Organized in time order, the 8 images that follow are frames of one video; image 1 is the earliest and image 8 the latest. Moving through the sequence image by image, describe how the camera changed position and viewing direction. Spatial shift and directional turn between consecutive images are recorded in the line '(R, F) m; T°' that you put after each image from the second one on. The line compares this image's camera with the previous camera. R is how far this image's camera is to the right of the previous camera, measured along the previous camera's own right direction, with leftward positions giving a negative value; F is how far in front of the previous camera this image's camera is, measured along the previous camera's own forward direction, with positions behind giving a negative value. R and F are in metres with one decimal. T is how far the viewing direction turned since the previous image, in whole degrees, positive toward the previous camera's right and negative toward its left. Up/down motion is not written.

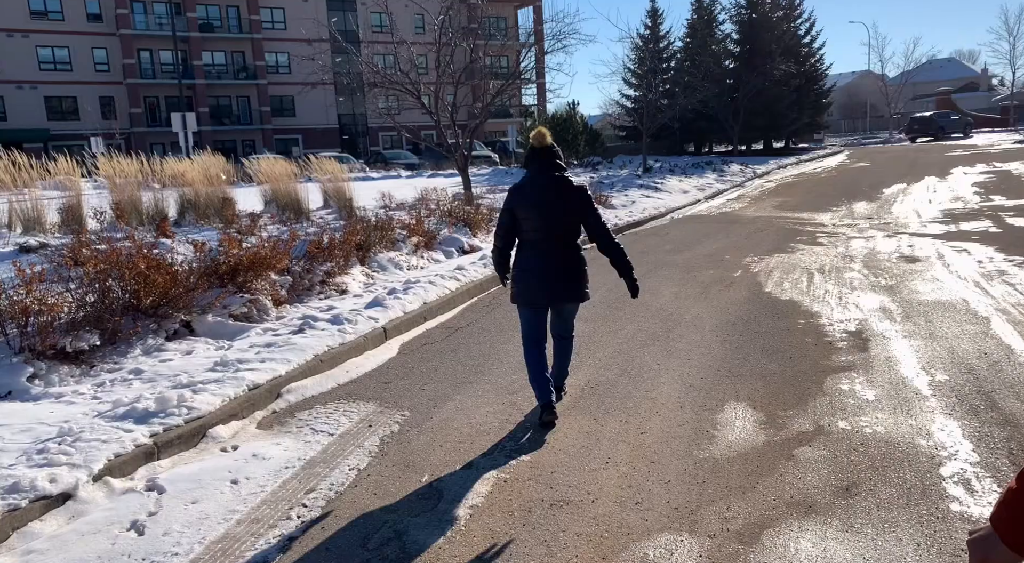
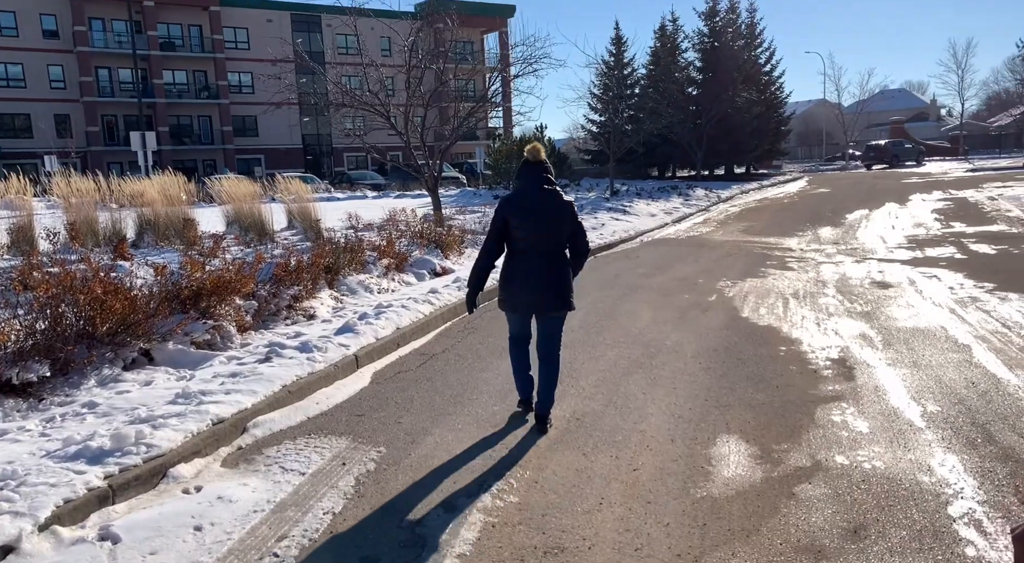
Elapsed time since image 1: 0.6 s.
(-0.1, +0.2) m; +3°
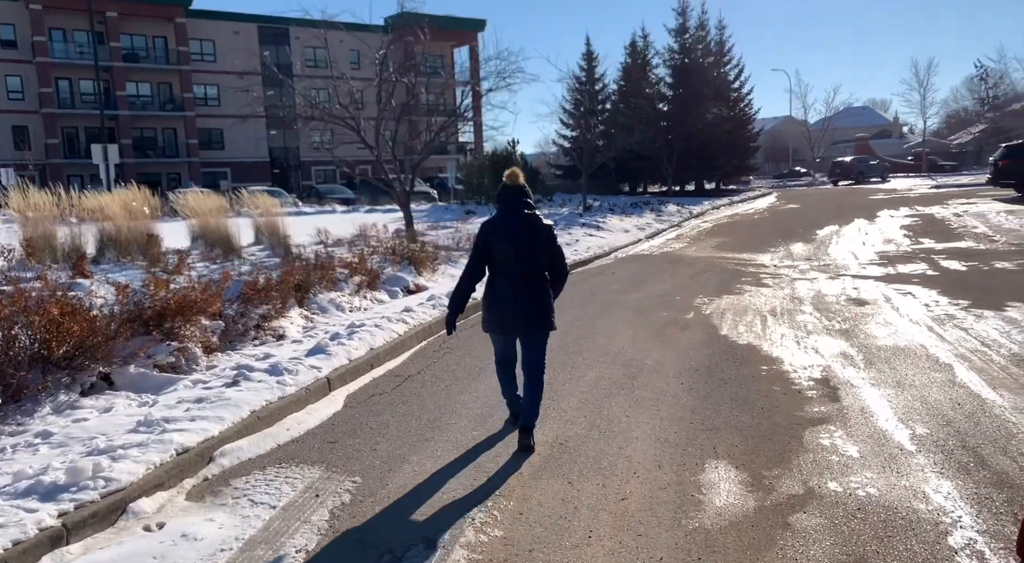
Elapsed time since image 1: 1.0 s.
(-0.1, +0.1) m; +3°
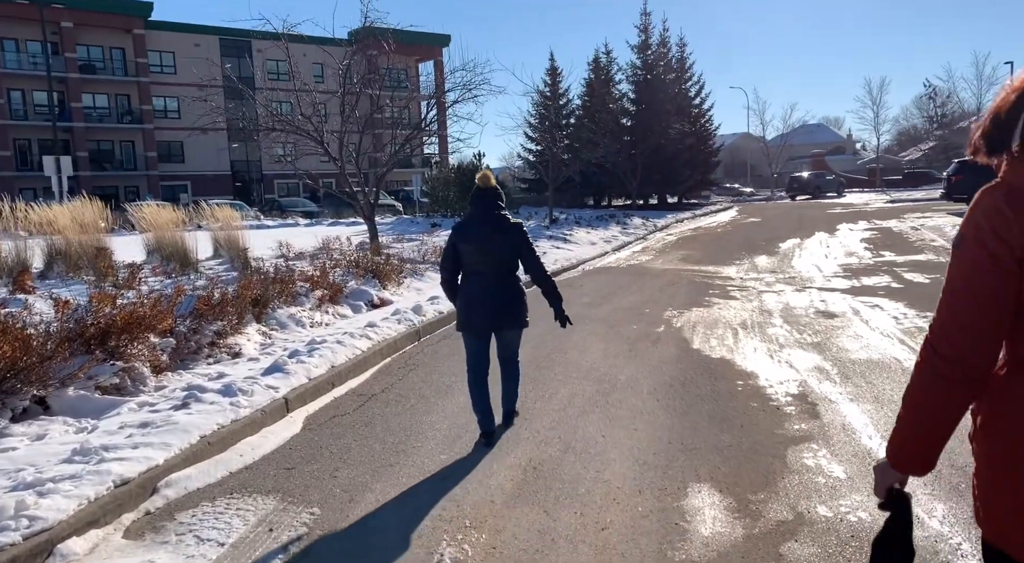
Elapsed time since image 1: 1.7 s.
(0.0, +0.2) m; +3°
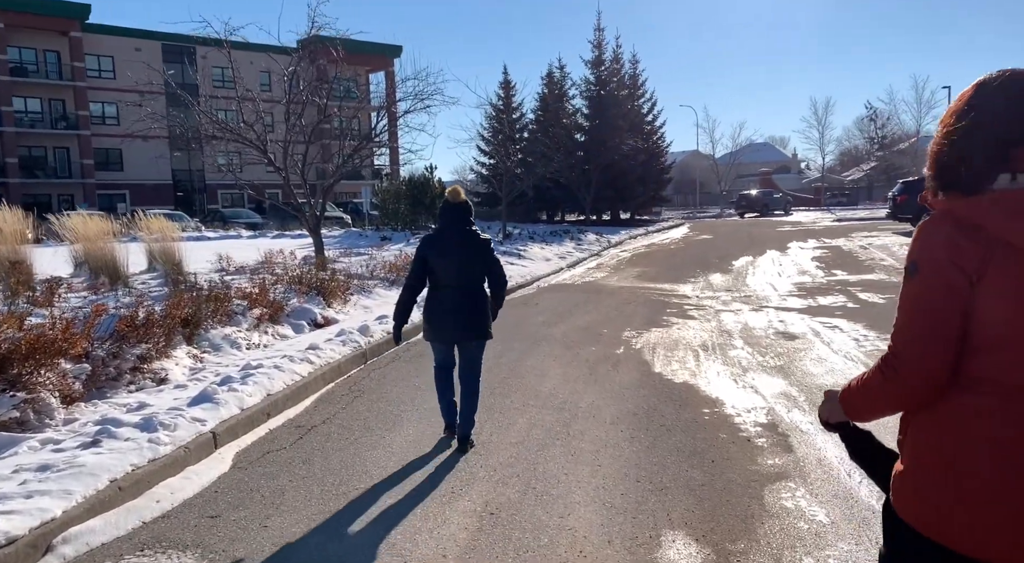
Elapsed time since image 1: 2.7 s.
(0.0, +0.4) m; +4°
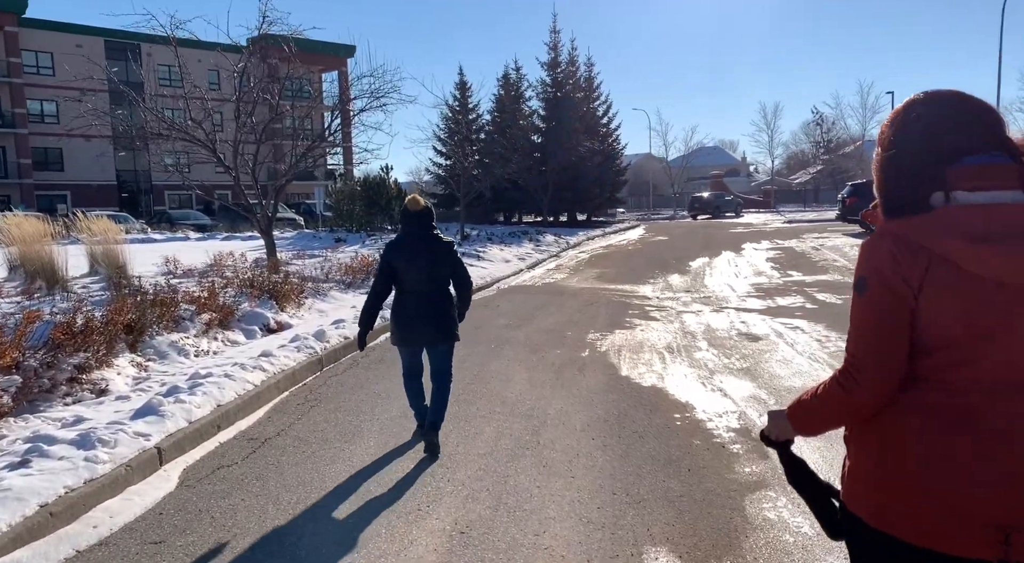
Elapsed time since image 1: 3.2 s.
(-0.1, +0.2) m; +4°
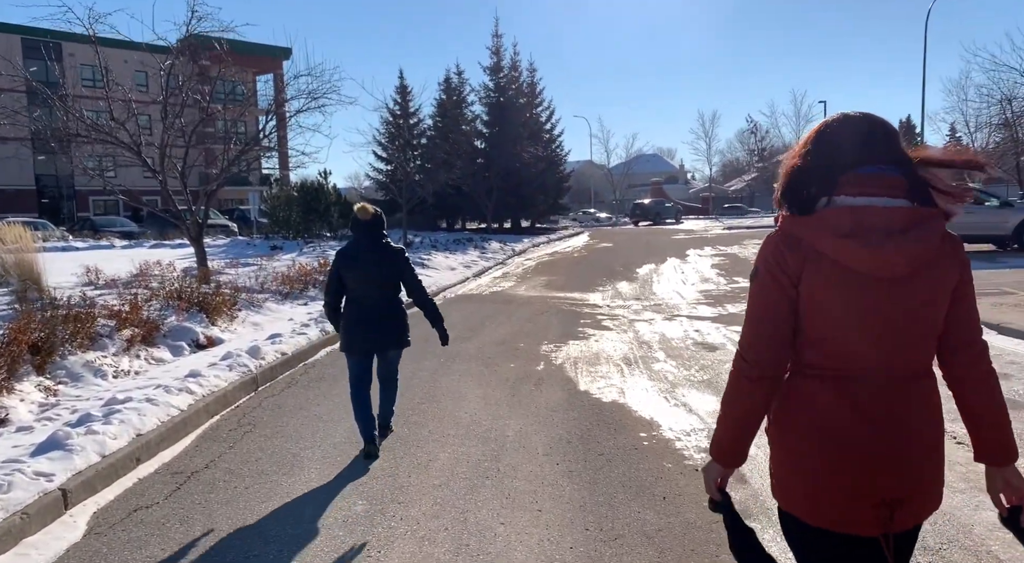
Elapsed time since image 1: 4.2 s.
(-0.1, +0.4) m; +5°
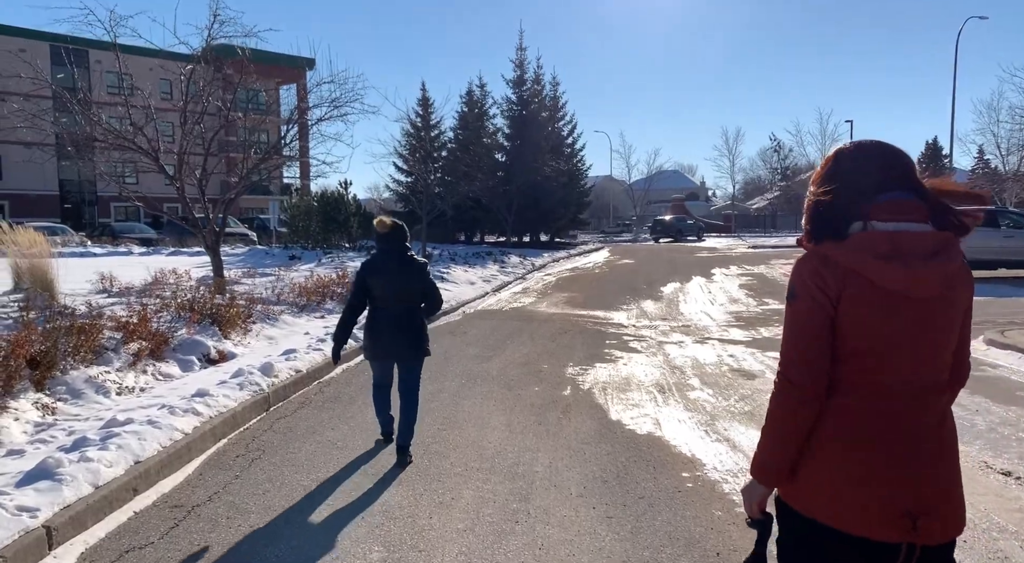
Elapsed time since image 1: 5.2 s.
(-0.1, +0.4) m; -1°
